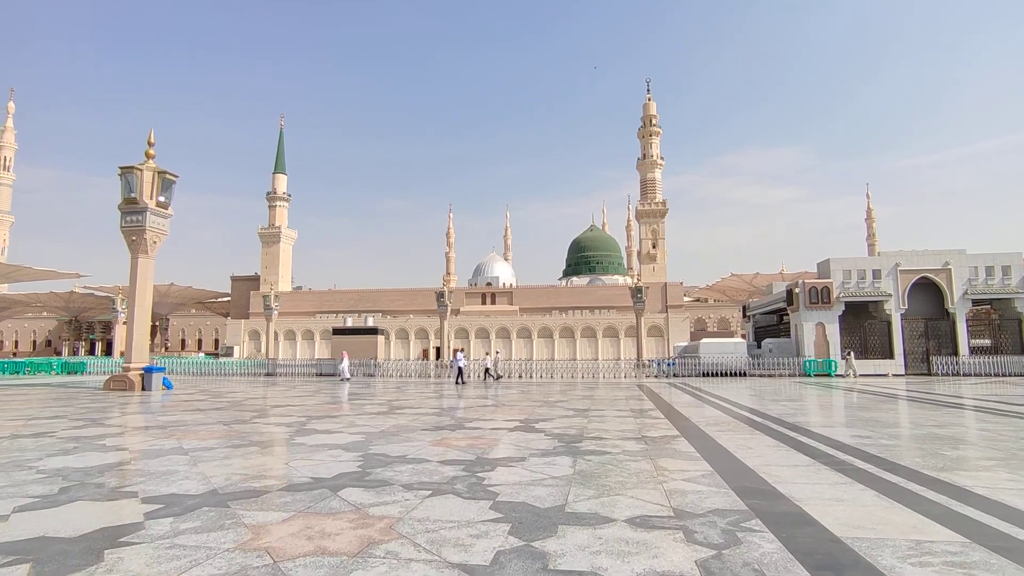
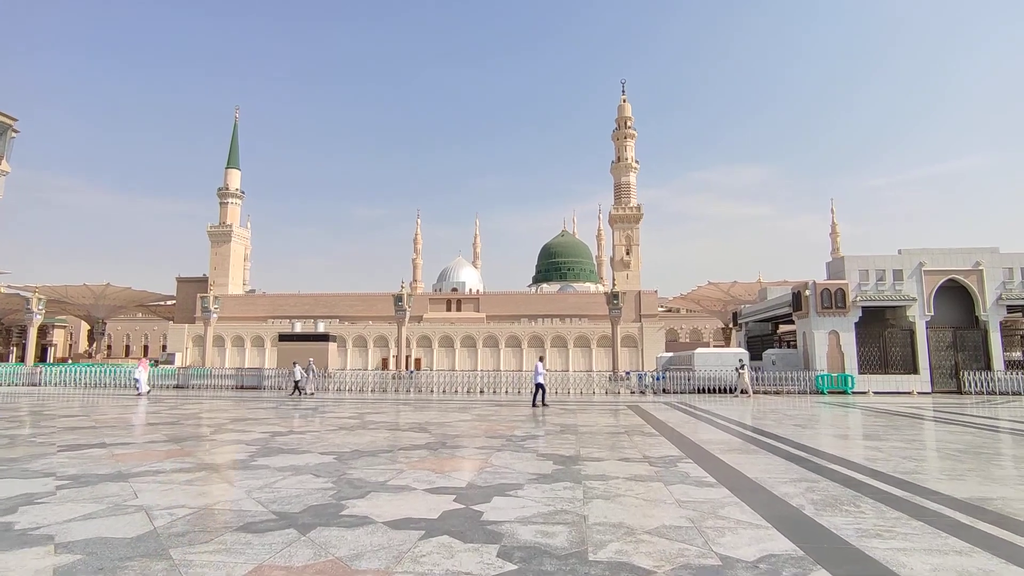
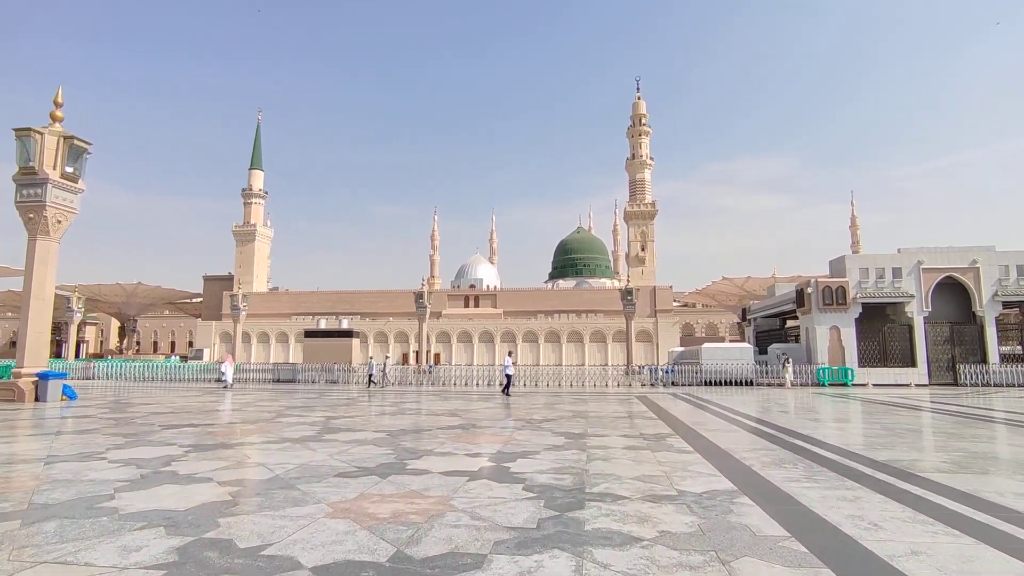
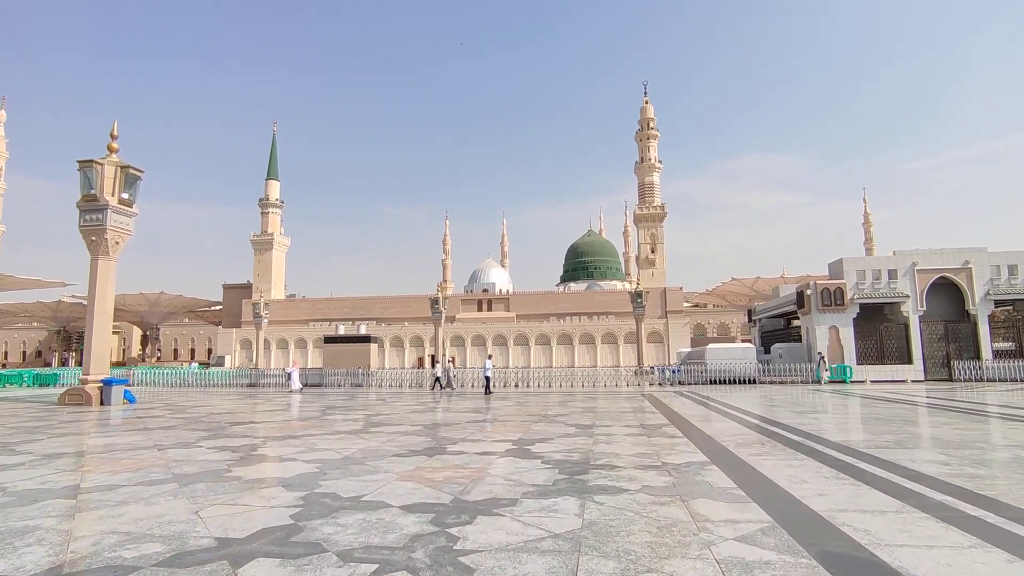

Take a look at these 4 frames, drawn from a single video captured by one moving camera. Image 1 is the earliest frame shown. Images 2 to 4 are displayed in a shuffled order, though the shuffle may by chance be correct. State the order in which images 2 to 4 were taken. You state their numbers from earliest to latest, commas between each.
4, 3, 2
